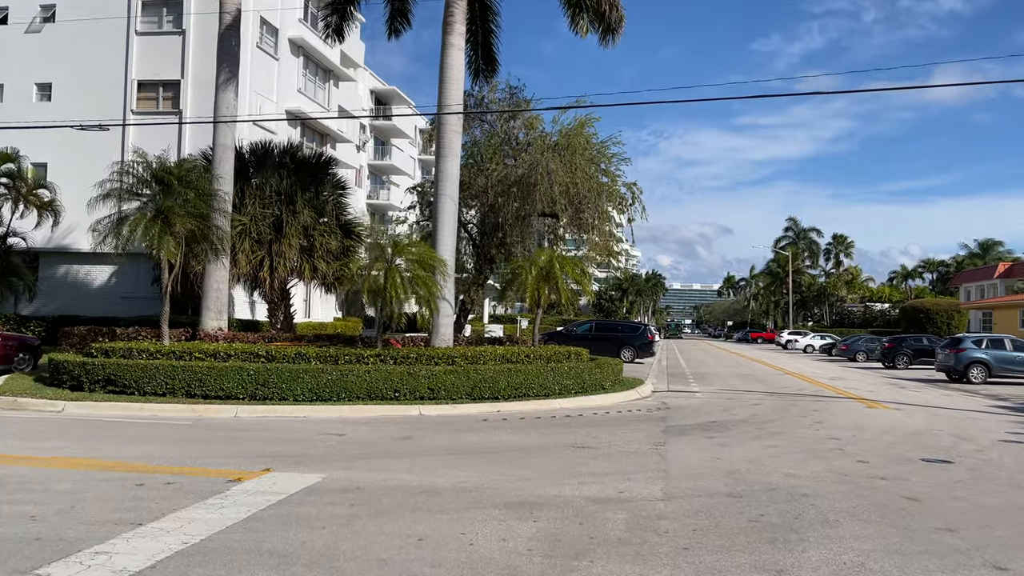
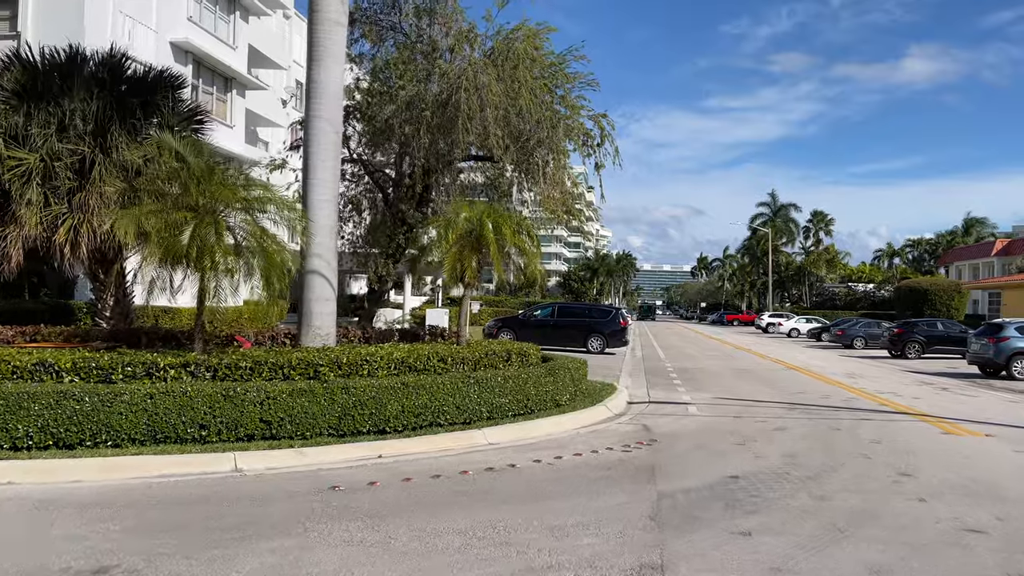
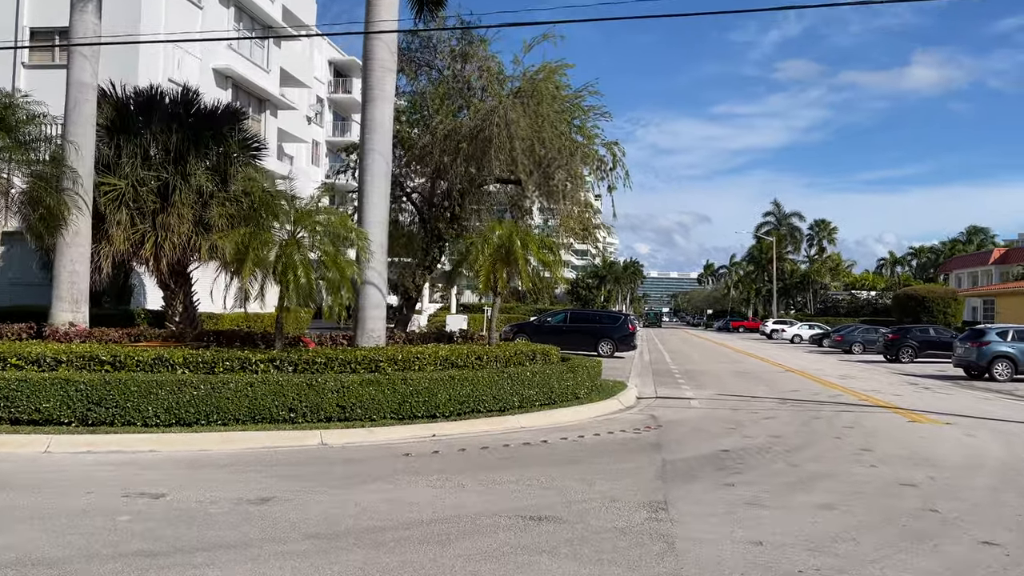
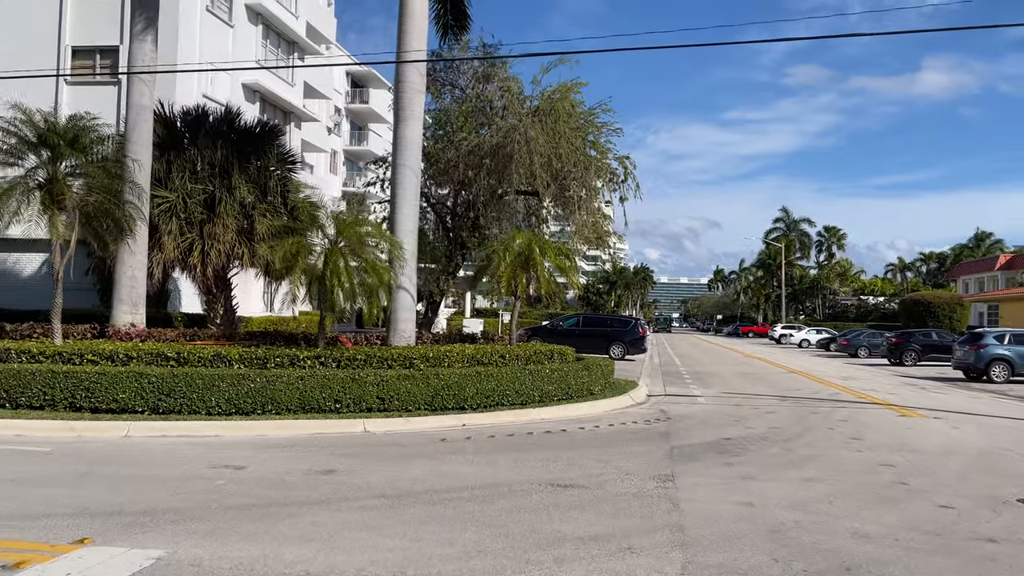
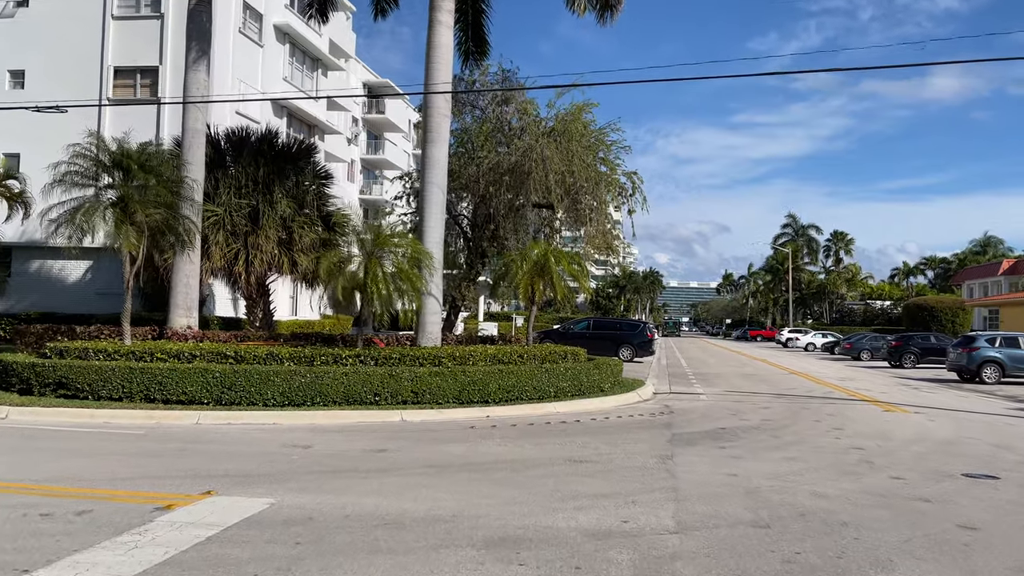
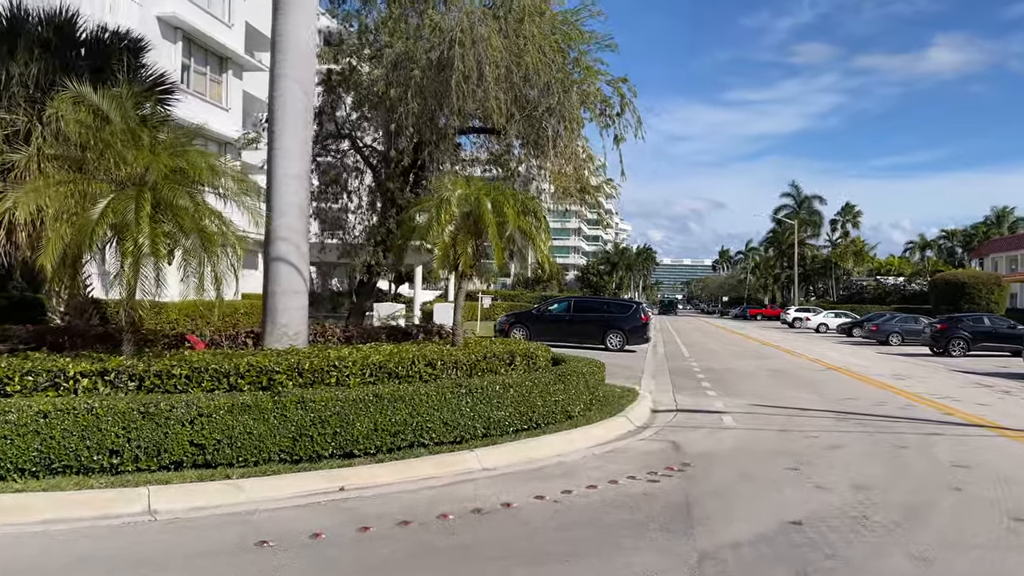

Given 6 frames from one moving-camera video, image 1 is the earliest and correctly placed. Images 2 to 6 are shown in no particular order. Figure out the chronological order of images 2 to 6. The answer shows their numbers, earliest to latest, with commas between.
5, 4, 3, 2, 6
